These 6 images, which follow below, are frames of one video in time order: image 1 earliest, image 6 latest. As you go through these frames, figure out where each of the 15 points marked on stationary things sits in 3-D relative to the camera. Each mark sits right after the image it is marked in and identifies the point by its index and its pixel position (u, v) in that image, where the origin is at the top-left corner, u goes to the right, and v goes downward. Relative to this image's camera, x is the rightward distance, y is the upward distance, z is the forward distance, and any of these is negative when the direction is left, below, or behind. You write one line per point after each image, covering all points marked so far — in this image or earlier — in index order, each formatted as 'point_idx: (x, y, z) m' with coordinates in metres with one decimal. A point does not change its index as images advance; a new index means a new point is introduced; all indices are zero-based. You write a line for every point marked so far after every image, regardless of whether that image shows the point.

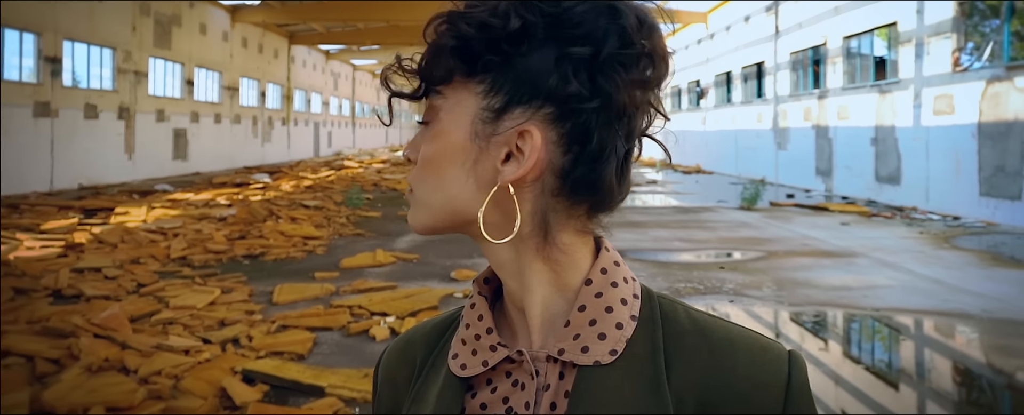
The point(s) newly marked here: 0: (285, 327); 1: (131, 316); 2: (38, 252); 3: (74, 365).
0: (-1.3, -0.7, +4.0) m
1: (-2.2, -0.6, +4.1) m
2: (-4.0, -0.4, +6.1) m
3: (-1.9, -0.7, +3.2) m
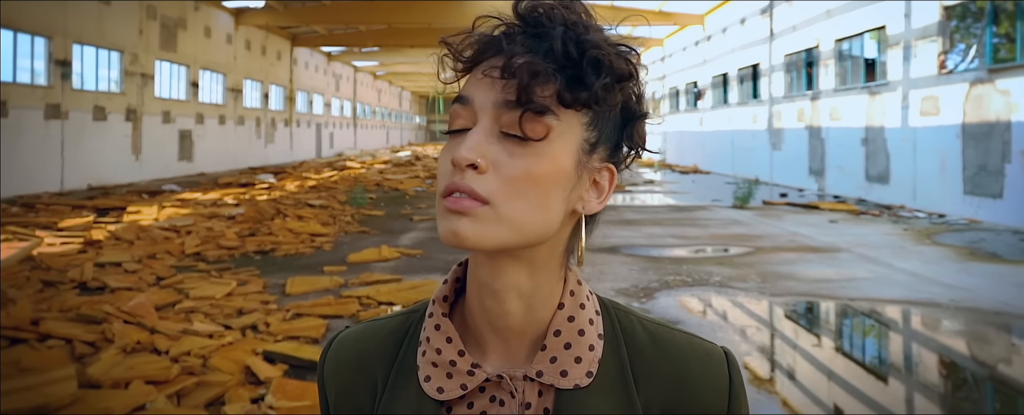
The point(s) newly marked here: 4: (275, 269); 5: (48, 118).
0: (-1.3, -0.6, +4.3) m
1: (-2.2, -0.6, +4.4) m
2: (-4.0, -0.4, +6.4) m
3: (-1.9, -0.7, +3.5) m
4: (-1.9, -0.5, +5.8) m
5: (-7.5, +1.4, +11.6) m
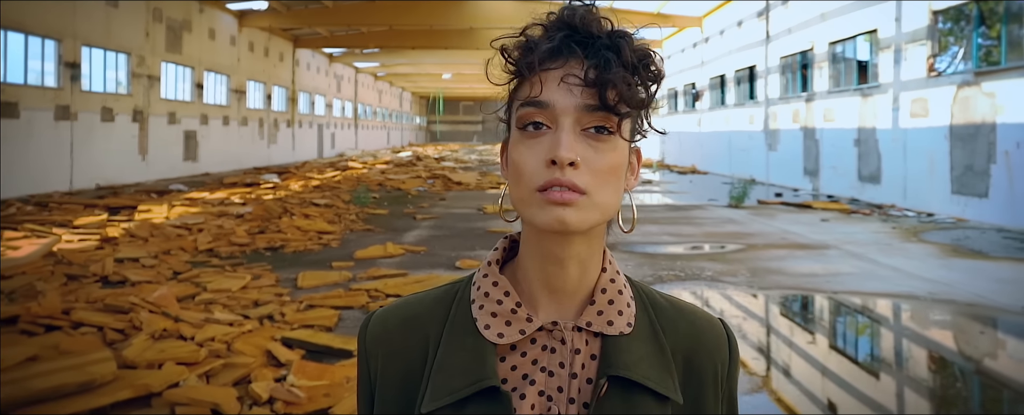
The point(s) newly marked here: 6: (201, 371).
0: (-1.3, -0.6, +4.6) m
1: (-2.2, -0.6, +4.7) m
2: (-4.0, -0.3, +6.7) m
3: (-1.9, -0.7, +3.8) m
4: (-1.9, -0.5, +6.1) m
5: (-7.5, +1.5, +11.8) m
6: (-1.3, -0.7, +3.1) m
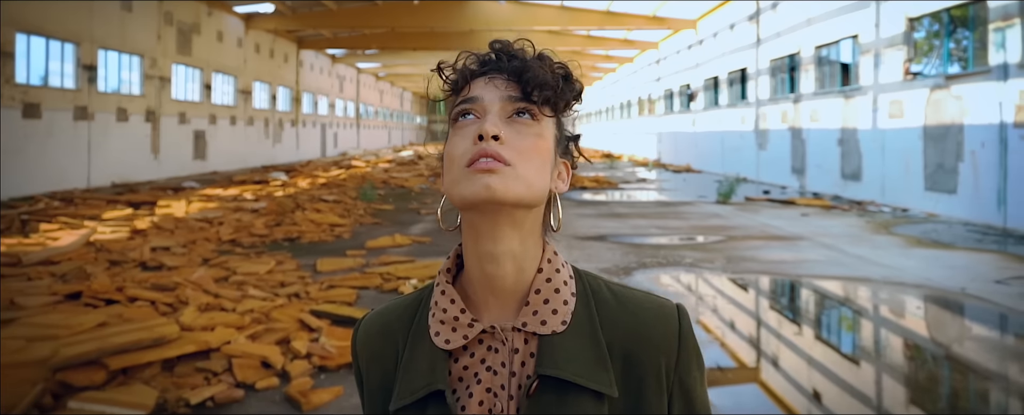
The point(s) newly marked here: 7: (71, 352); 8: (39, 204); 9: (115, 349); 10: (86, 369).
0: (-1.3, -0.6, +5.2) m
1: (-2.2, -0.5, +5.3) m
2: (-4.0, -0.3, +7.2) m
3: (-2.0, -0.6, +4.3) m
4: (-1.9, -0.4, +6.7) m
5: (-7.5, +1.5, +12.4) m
6: (-1.4, -0.6, +3.7) m
7: (-1.9, -0.6, +3.2) m
8: (-6.3, +0.1, +9.6) m
9: (-1.8, -0.6, +3.3) m
10: (-1.8, -0.7, +3.1) m
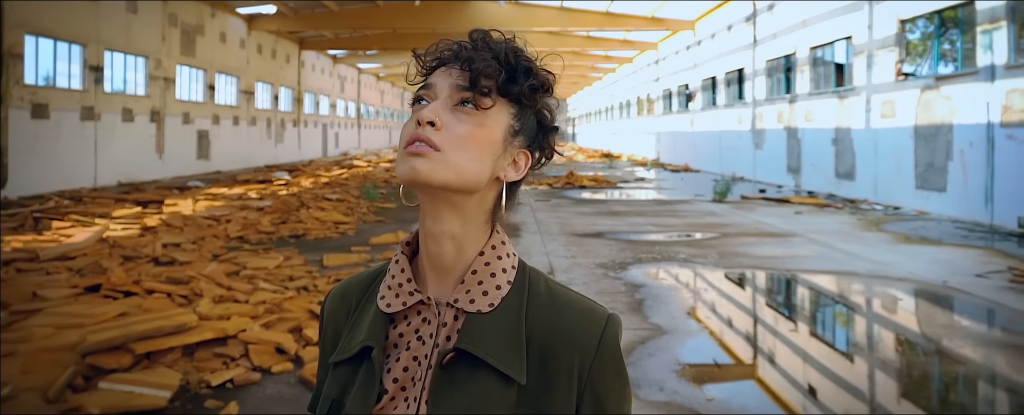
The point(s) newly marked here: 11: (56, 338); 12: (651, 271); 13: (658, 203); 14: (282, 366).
0: (-1.3, -0.5, +5.4) m
1: (-2.2, -0.5, +5.5) m
2: (-4.0, -0.3, +7.5) m
3: (-2.0, -0.6, +4.6) m
4: (-1.9, -0.4, +6.9) m
5: (-7.5, +1.5, +12.6) m
6: (-1.4, -0.6, +4.0) m
7: (-1.9, -0.6, +3.4) m
8: (-6.3, +0.1, +9.8) m
9: (-1.8, -0.6, +3.5) m
10: (-1.8, -0.7, +3.4) m
11: (-2.2, -0.6, +3.5) m
12: (+1.2, -0.6, +6.2) m
13: (+2.4, +0.1, +11.8) m
14: (-1.1, -0.7, +3.4) m
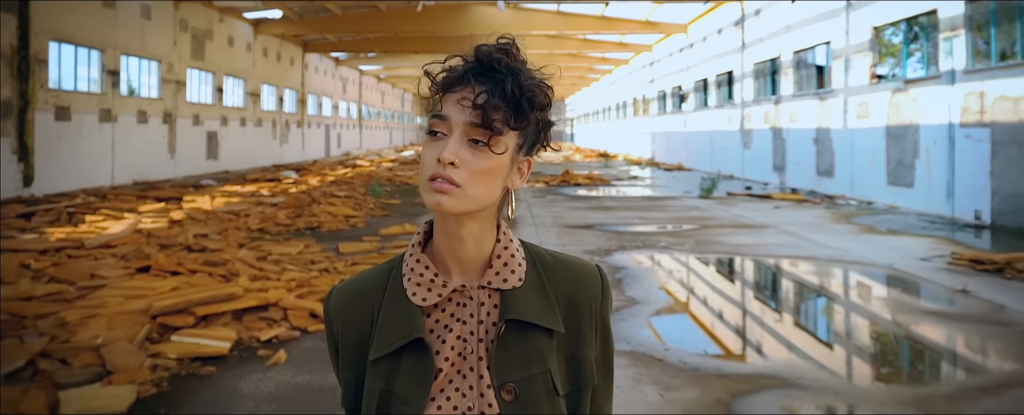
0: (-1.3, -0.5, +6.1) m
1: (-2.2, -0.4, +6.2) m
2: (-4.0, -0.2, +8.1) m
3: (-2.0, -0.5, +5.3) m
4: (-2.0, -0.3, +7.6) m
5: (-7.5, +1.6, +13.3) m
6: (-1.4, -0.6, +4.6) m
7: (-2.0, -0.5, +4.1) m
8: (-6.3, +0.1, +10.5) m
9: (-1.8, -0.5, +4.2) m
10: (-1.9, -0.6, +4.0) m
11: (-2.2, -0.6, +4.2) m
12: (+1.2, -0.5, +6.9) m
13: (+2.4, +0.1, +12.5) m
14: (-1.1, -0.7, +4.1) m
